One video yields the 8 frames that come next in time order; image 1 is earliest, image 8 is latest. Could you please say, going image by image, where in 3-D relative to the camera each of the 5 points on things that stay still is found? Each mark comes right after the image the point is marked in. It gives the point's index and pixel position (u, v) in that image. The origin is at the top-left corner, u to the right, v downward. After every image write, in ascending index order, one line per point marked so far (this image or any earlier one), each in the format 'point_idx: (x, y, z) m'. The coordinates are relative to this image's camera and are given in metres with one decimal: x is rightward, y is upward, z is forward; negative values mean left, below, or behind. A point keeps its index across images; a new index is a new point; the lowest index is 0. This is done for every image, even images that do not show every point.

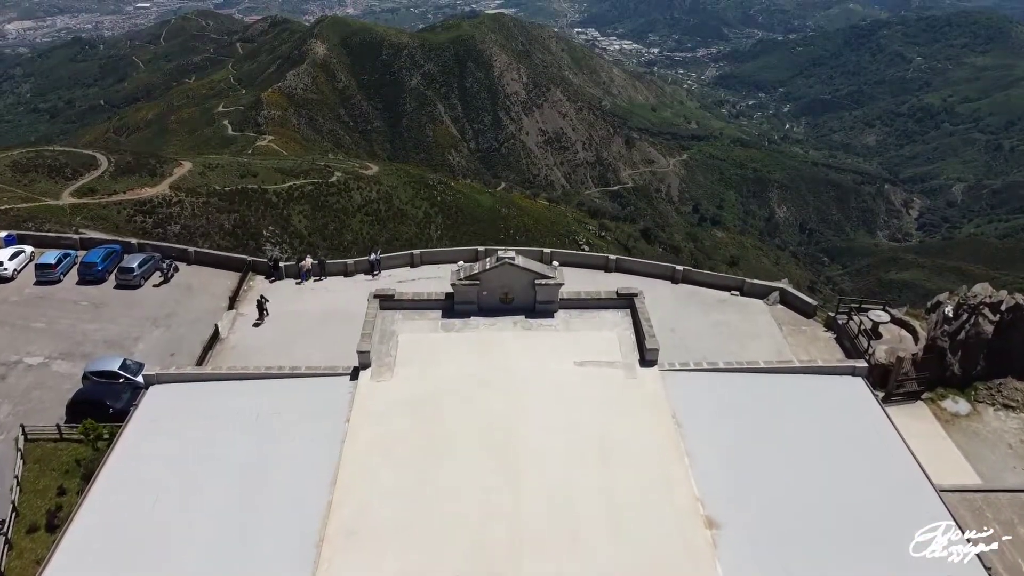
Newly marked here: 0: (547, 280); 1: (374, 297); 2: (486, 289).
0: (+0.8, +0.1, +19.3) m
1: (-3.3, -0.3, +19.6) m
2: (-0.6, -0.1, +19.4) m
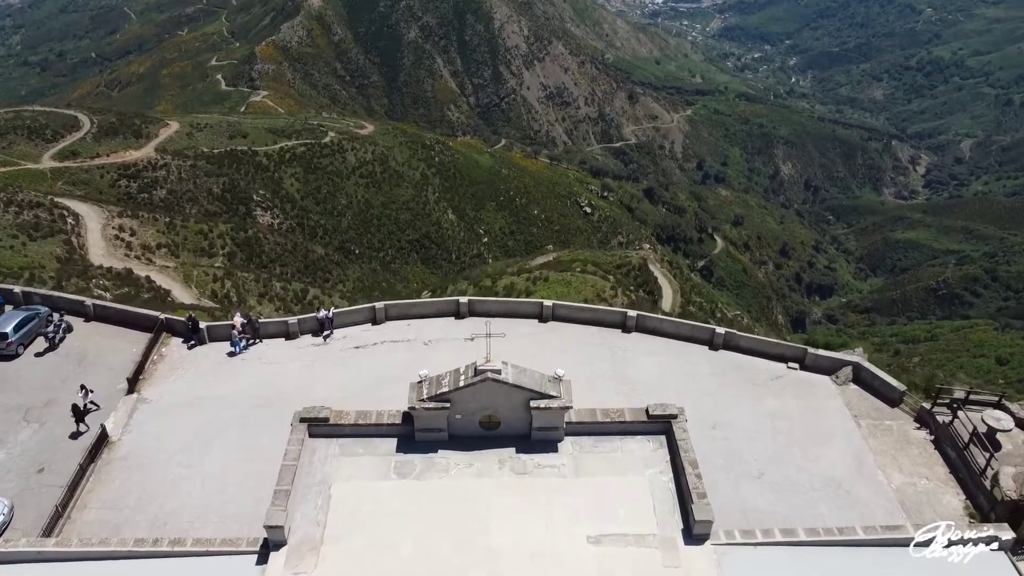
0: (+0.6, -1.9, +13.4) m
1: (-3.6, -2.3, +13.7) m
2: (-0.9, -2.1, +13.5) m
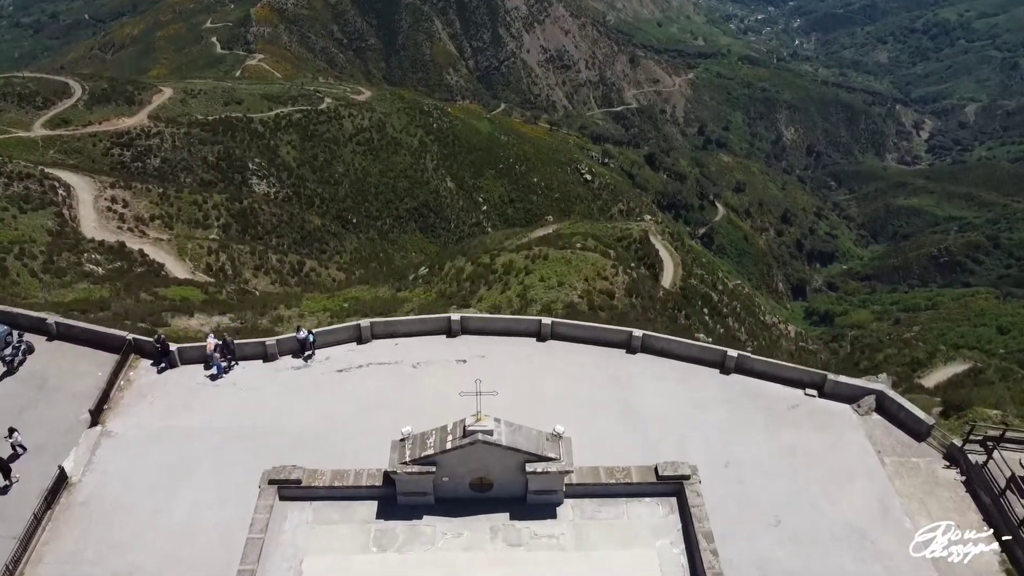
0: (+0.5, -2.6, +12.0) m
1: (-3.7, -3.0, +12.3) m
2: (-1.0, -2.8, +12.1) m
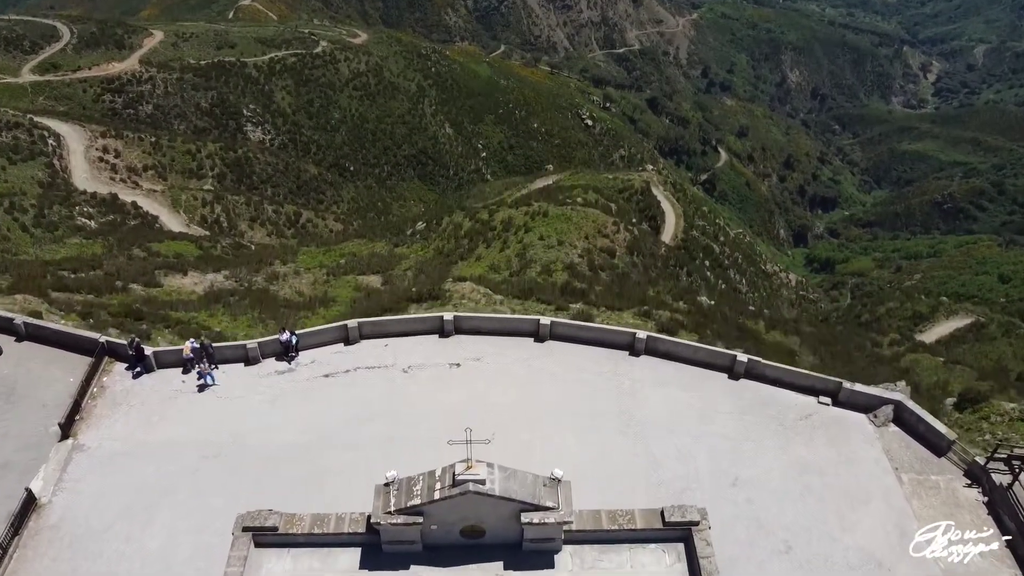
0: (+0.4, -3.1, +11.0) m
1: (-3.7, -3.4, +11.4) m
2: (-1.0, -3.2, +11.1) m
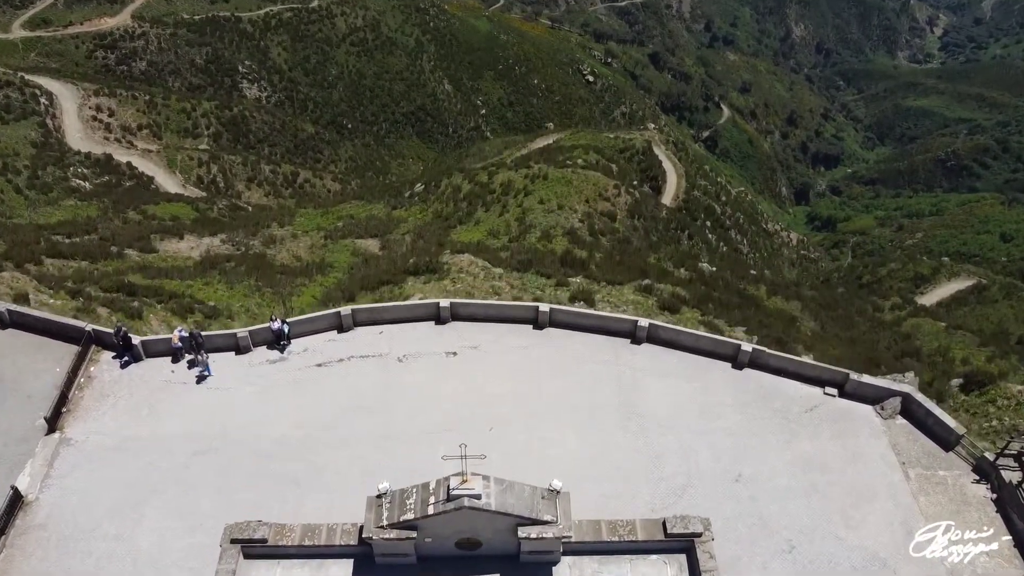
0: (+0.4, -3.1, +10.6) m
1: (-3.8, -3.5, +11.0) m
2: (-1.1, -3.3, +10.8) m
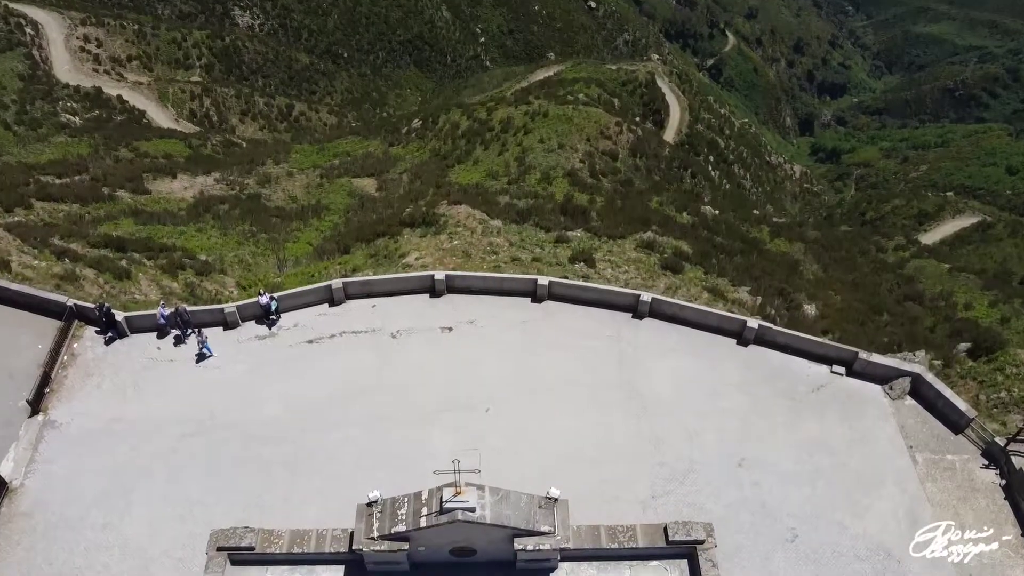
0: (+0.3, -3.2, +10.2) m
1: (-3.8, -3.4, +10.6) m
2: (-1.1, -3.3, +10.4) m
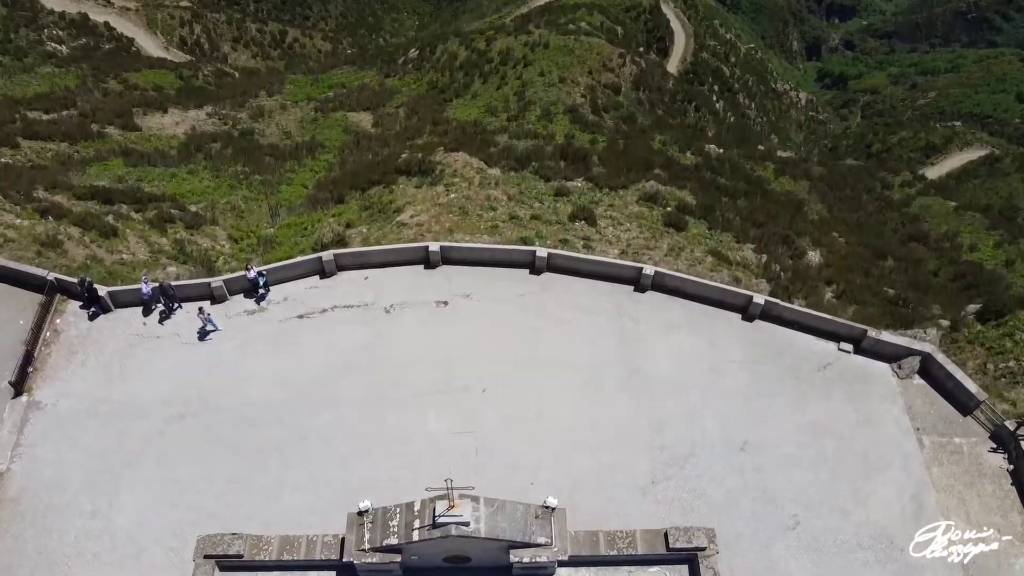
0: (+0.3, -3.2, +9.9) m
1: (-3.9, -3.4, +10.3) m
2: (-1.2, -3.3, +10.1) m
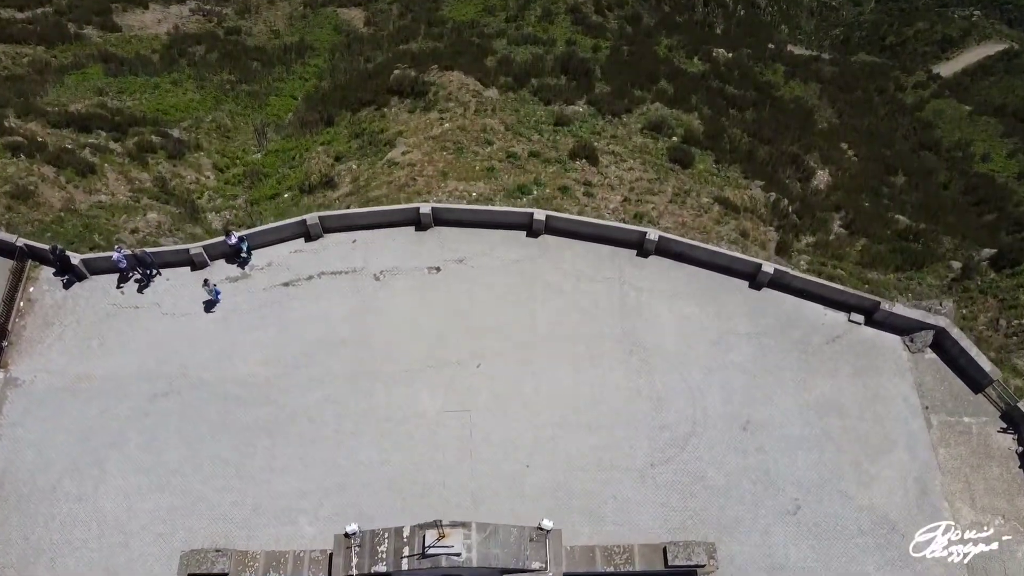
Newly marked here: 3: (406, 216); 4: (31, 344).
0: (+0.2, -3.4, +9.6) m
1: (-4.0, -3.5, +10.0) m
2: (-1.3, -3.5, +9.8) m
3: (-2.1, +1.5, +16.0) m
4: (-8.7, -1.0, +14.5) m
